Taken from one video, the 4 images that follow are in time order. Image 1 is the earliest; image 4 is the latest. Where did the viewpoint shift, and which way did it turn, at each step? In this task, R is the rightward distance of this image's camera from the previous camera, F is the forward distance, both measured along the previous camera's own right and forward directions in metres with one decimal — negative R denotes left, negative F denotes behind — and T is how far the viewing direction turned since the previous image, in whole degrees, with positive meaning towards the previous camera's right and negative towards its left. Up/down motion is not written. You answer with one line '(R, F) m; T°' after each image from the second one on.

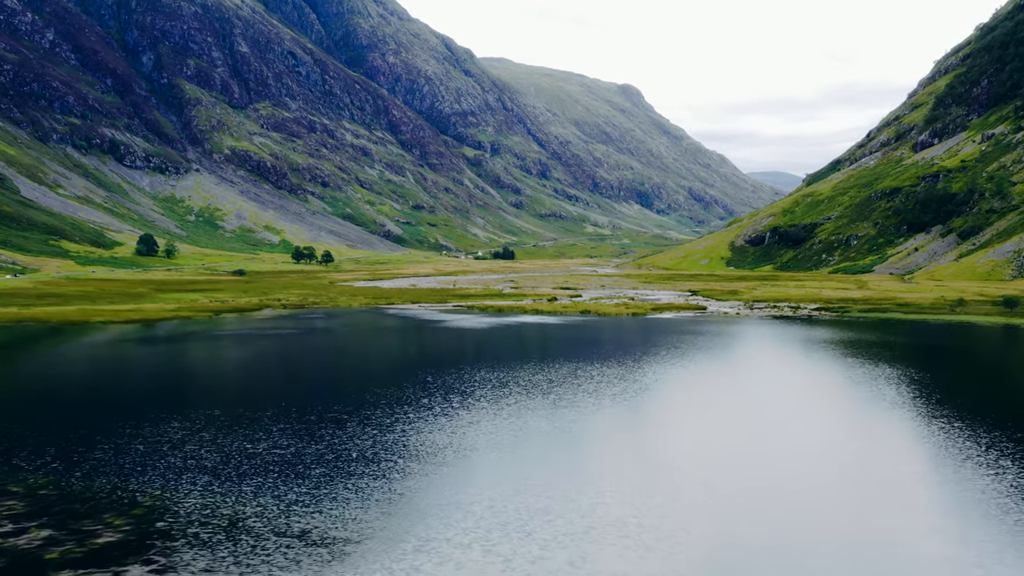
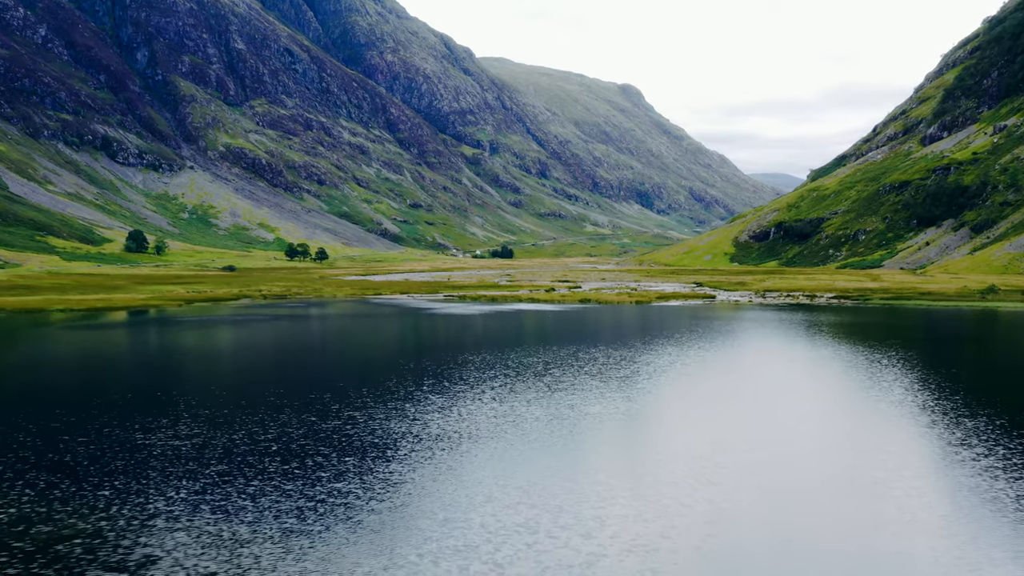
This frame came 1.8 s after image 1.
(+0.6, +5.0) m; 0°
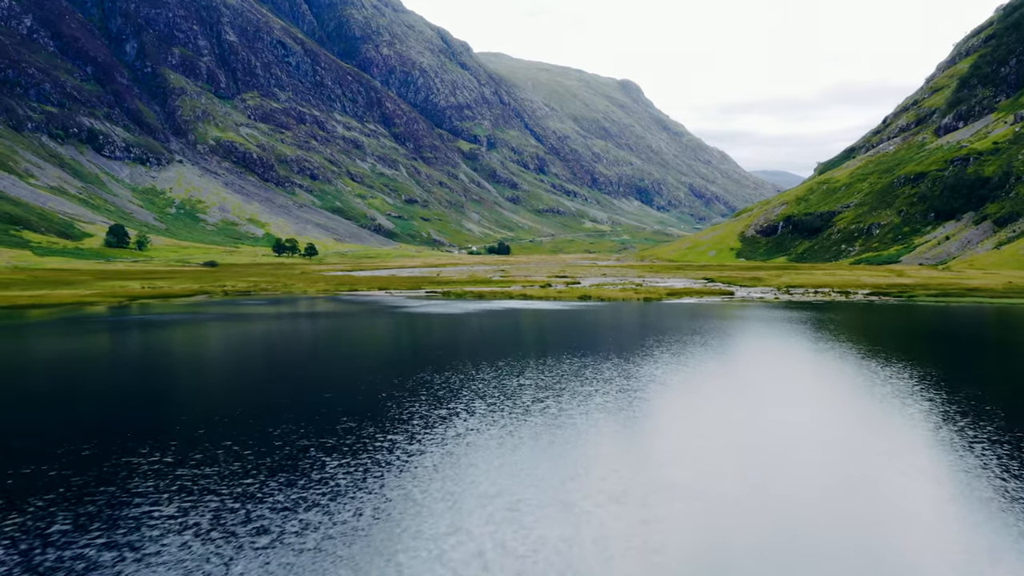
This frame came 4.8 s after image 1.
(+0.9, +8.2) m; 0°
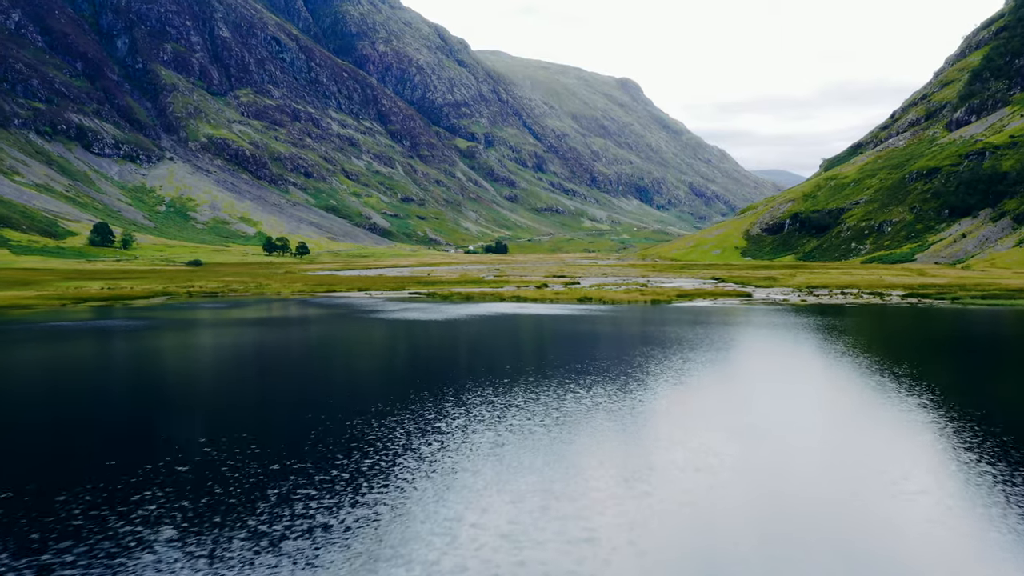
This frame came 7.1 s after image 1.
(+0.6, +6.2) m; 0°
